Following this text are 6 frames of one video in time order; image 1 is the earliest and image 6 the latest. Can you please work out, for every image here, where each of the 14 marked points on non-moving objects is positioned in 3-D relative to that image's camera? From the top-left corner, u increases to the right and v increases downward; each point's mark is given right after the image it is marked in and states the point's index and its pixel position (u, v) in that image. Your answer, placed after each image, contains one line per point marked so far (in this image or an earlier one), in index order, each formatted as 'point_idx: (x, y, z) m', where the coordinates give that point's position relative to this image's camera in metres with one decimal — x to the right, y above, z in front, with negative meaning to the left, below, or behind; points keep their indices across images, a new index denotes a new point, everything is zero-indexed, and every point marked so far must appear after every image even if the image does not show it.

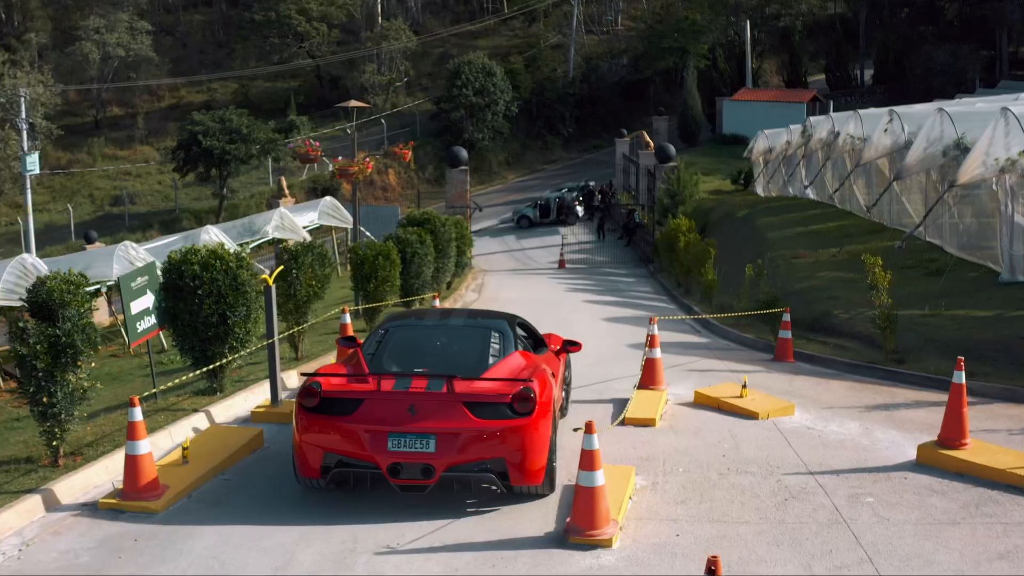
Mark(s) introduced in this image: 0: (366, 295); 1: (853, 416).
0: (-1.3, -0.1, +13.5) m
1: (+2.2, -0.8, +9.8) m
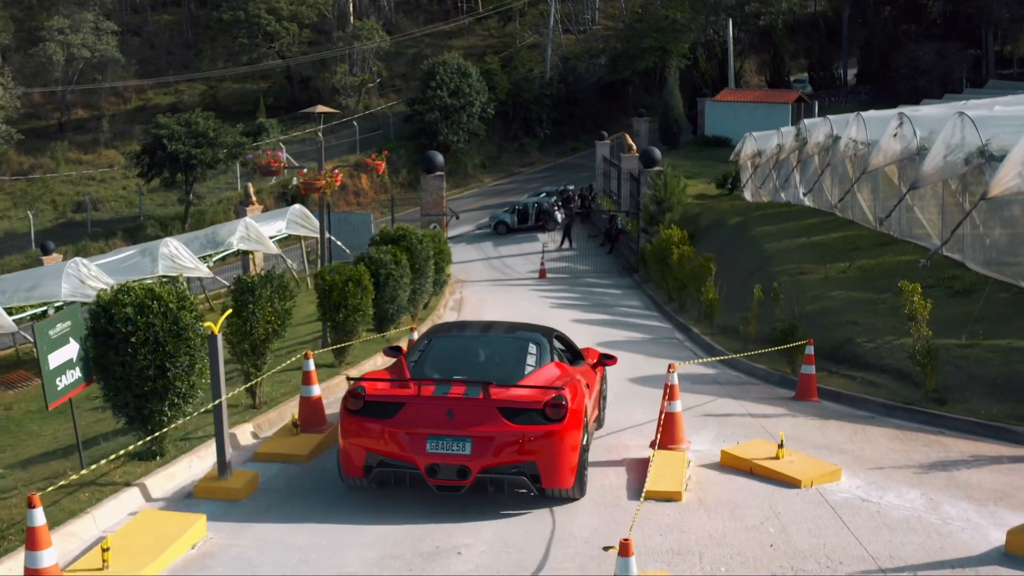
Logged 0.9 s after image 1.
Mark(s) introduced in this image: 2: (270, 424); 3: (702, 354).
0: (-1.4, -0.3, +12.0) m
1: (+2.2, -1.1, +8.3) m
2: (-1.5, -0.8, +9.4) m
3: (+1.9, -0.7, +15.2) m
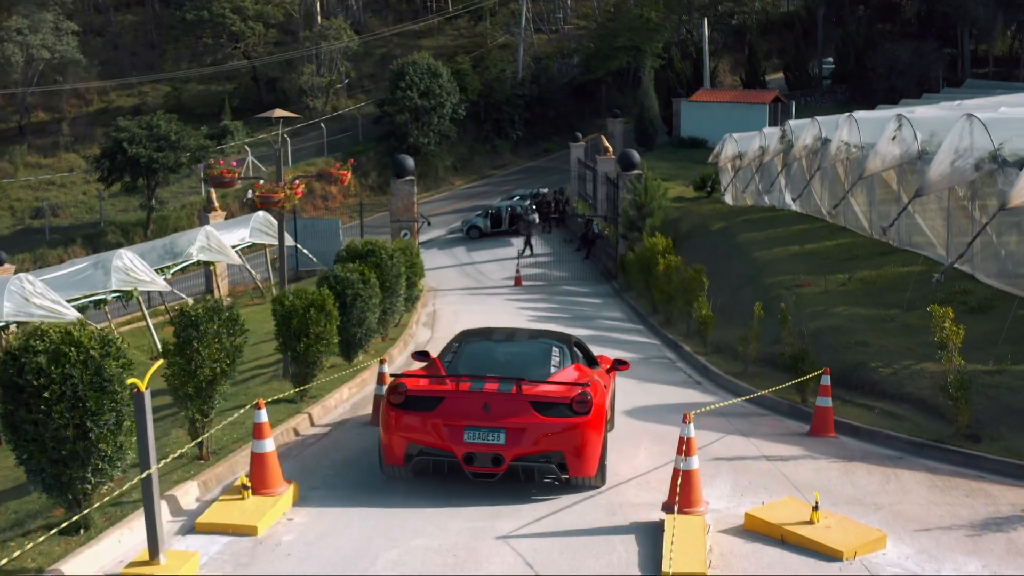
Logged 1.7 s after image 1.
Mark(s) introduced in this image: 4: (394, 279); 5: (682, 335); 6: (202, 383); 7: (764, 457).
0: (-1.5, -0.5, +10.7) m
1: (+2.1, -1.2, +7.1) m
2: (-1.6, -1.0, +8.1) m
3: (+1.7, -0.8, +14.0) m
4: (-1.1, +0.1, +14.2) m
5: (+2.0, -0.5, +17.4) m
6: (-1.7, -0.5, +8.5) m
7: (+1.6, -1.0, +9.4) m
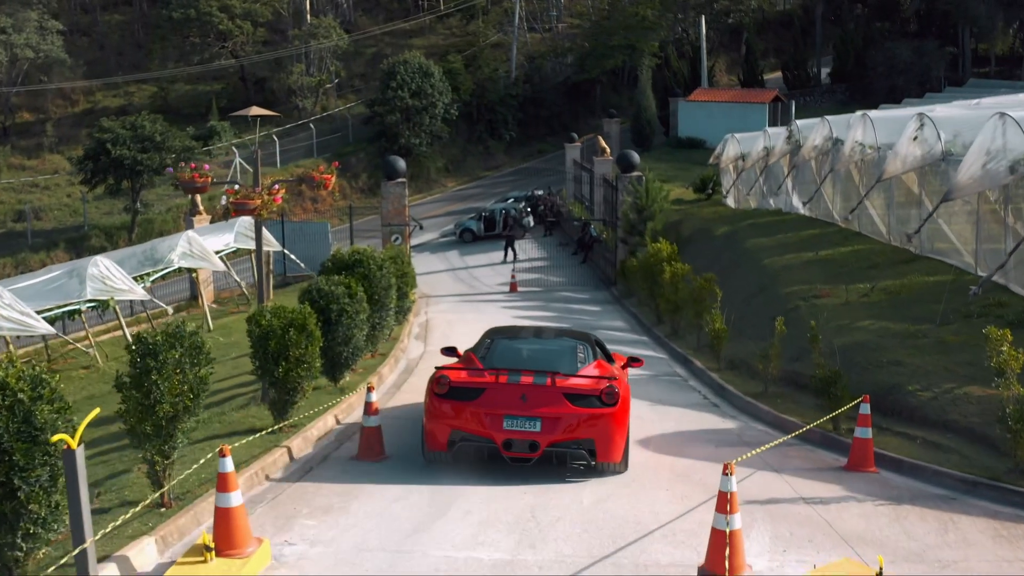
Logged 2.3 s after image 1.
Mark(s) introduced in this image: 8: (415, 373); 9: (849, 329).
0: (-1.5, -0.6, +9.6) m
1: (+2.2, -1.3, +6.0) m
2: (-1.5, -1.1, +7.0) m
3: (+1.7, -0.9, +12.9) m
4: (-1.1, 0.0, +13.1) m
5: (+1.9, -0.7, +16.3) m
6: (-1.7, -0.6, +7.3) m
7: (+1.6, -1.2, +8.3) m
8: (-0.9, -0.8, +13.6) m
9: (+3.0, -0.4, +13.6) m
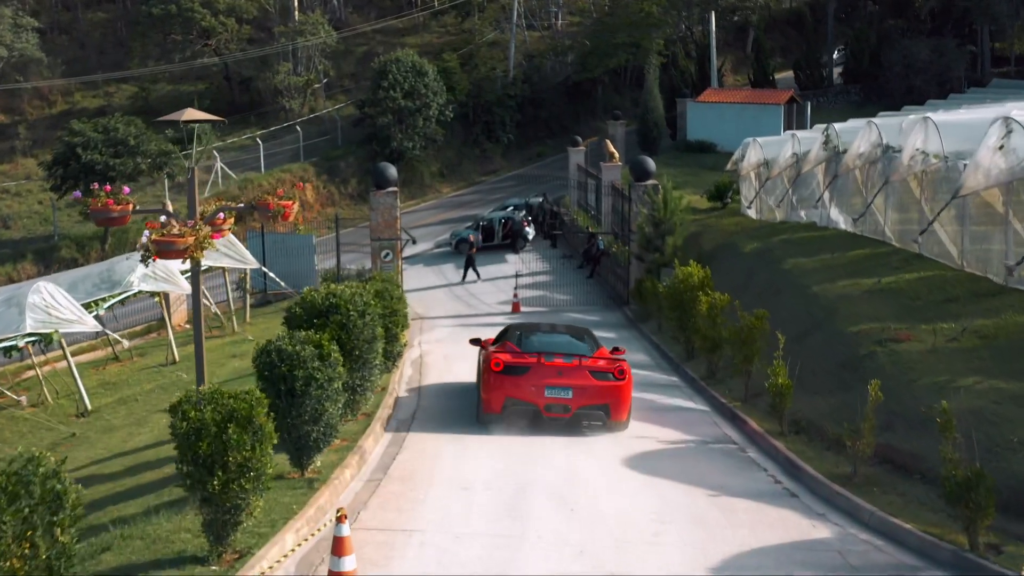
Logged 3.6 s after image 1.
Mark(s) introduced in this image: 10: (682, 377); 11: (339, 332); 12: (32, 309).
0: (-1.4, -1.0, +6.9) m
1: (+2.3, -1.7, +3.3) m
2: (-1.4, -1.5, +4.3) m
3: (+1.8, -1.3, +10.1) m
4: (-1.0, -0.4, +10.3) m
5: (+2.0, -1.0, +13.6) m
6: (-1.6, -1.0, +4.6) m
7: (+1.7, -1.5, +5.6) m
8: (-0.8, -1.1, +10.8) m
9: (+3.1, -0.7, +10.8) m
10: (+1.9, -1.0, +16.7) m
11: (-1.2, -0.3, +10.3) m
12: (-5.5, -0.2, +17.4) m
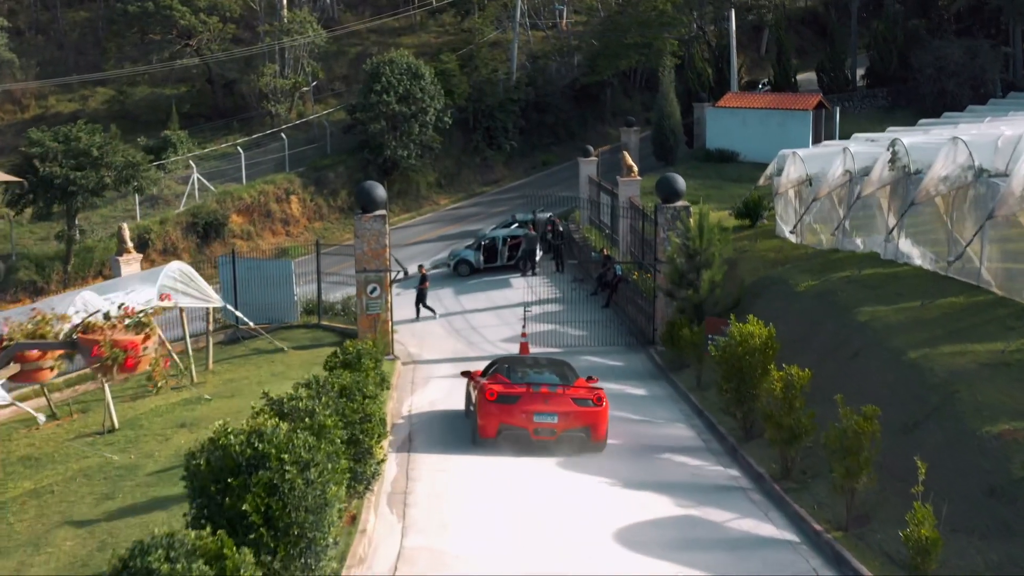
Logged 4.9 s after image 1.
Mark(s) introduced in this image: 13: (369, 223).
0: (-1.3, -1.5, +3.2) m
1: (+2.4, -2.3, -0.4) m
2: (-1.3, -2.1, +0.6) m
3: (+2.0, -1.9, +6.5) m
4: (-0.9, -1.0, +6.7) m
5: (+2.2, -1.6, +10.0) m
6: (-1.4, -1.6, +1.0) m
7: (+1.9, -2.1, +1.9) m
8: (-0.6, -1.7, +7.2) m
9: (+3.3, -1.3, +7.2) m
10: (+2.0, -1.6, +13.0) m
11: (-1.0, -0.9, +6.7) m
12: (-5.4, -0.8, +13.7) m
13: (-1.8, +0.7, +19.0) m
